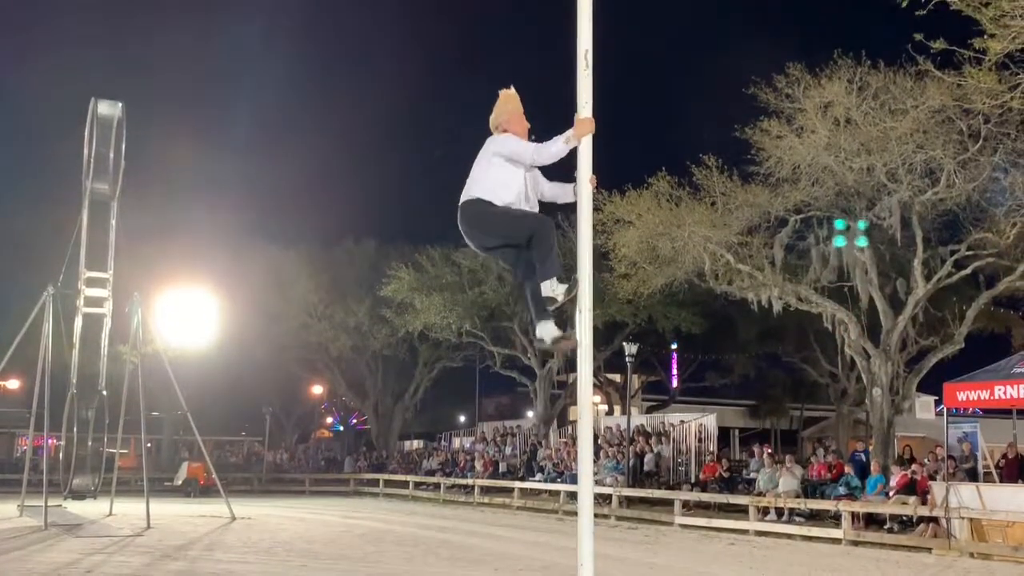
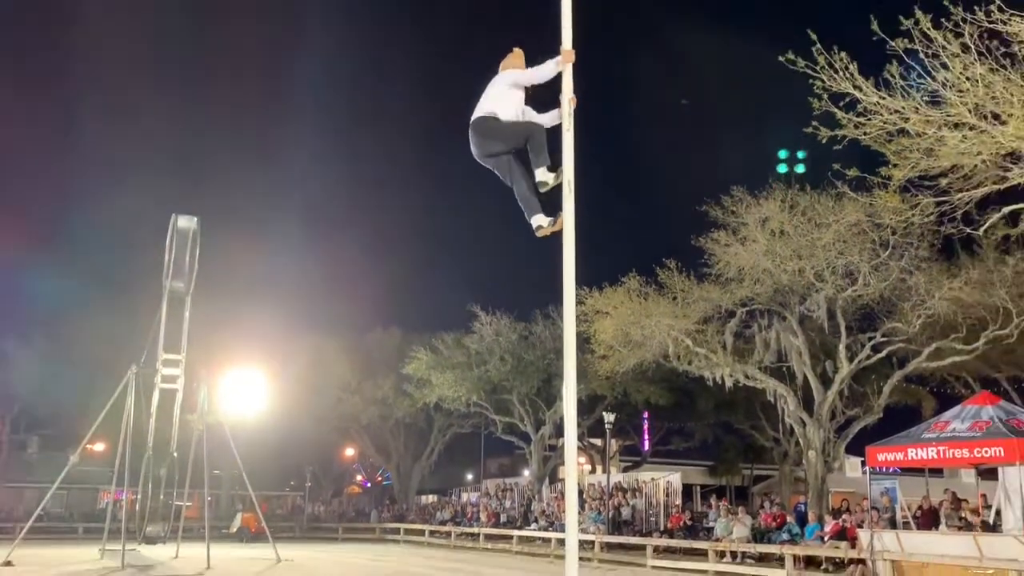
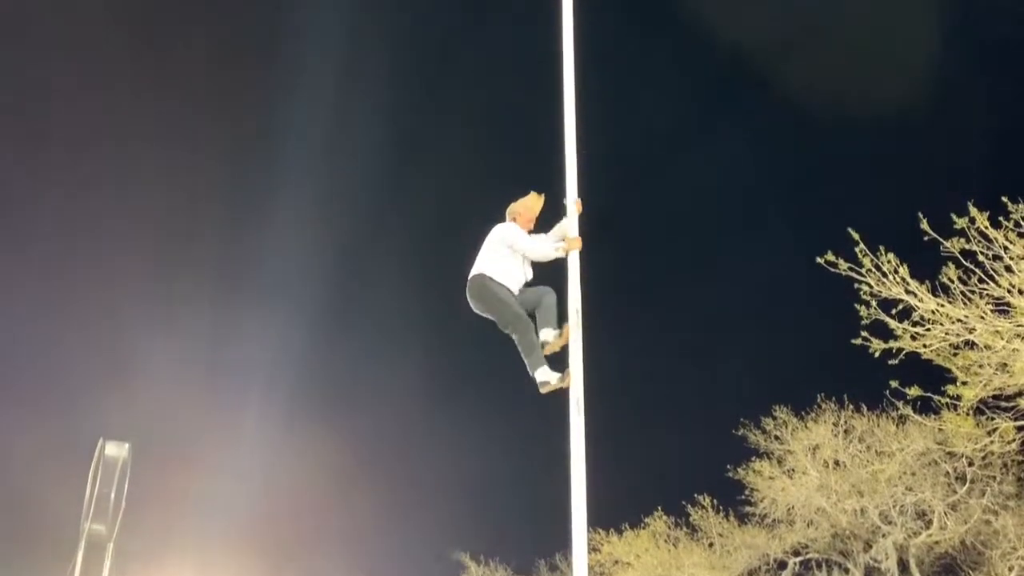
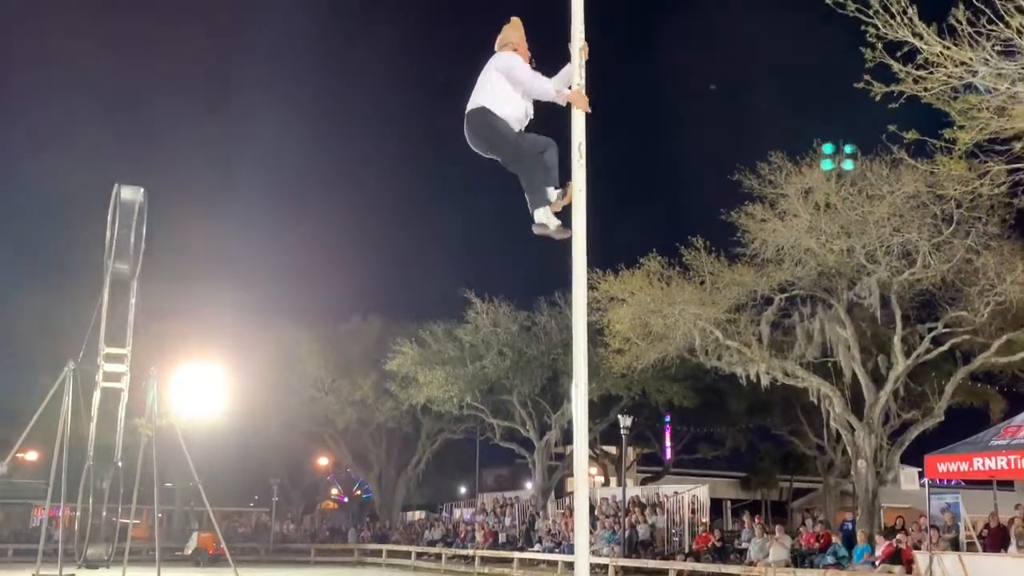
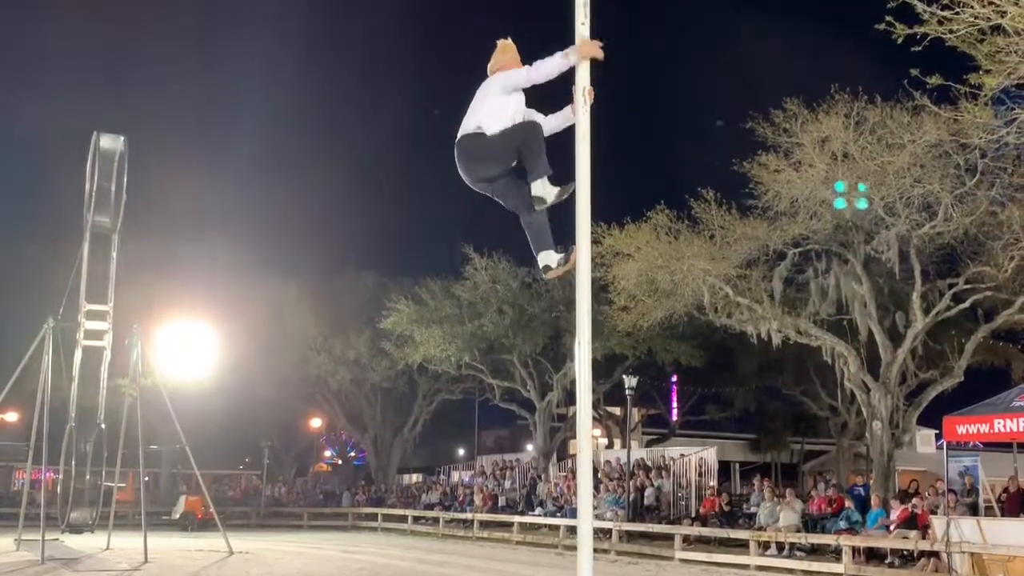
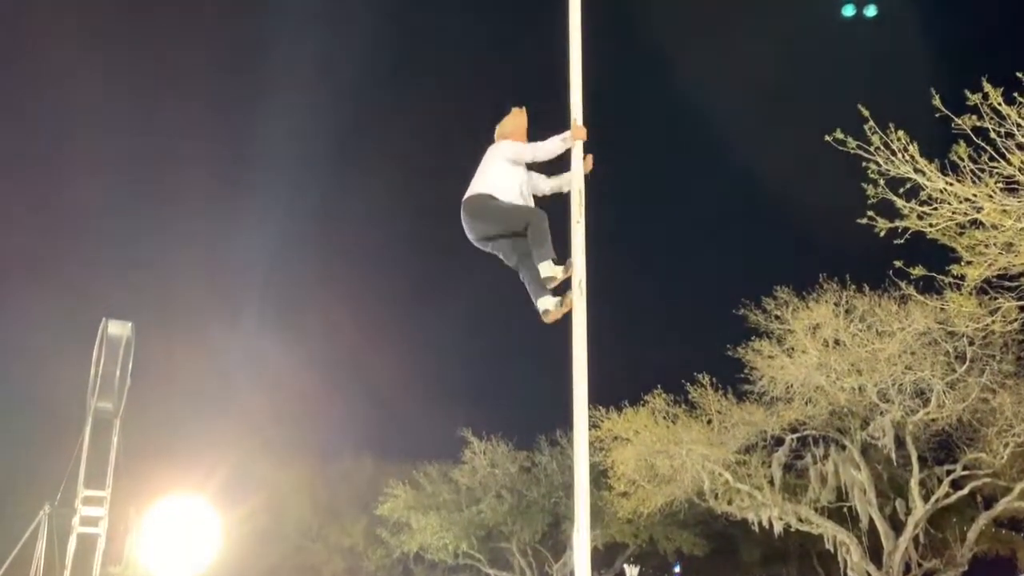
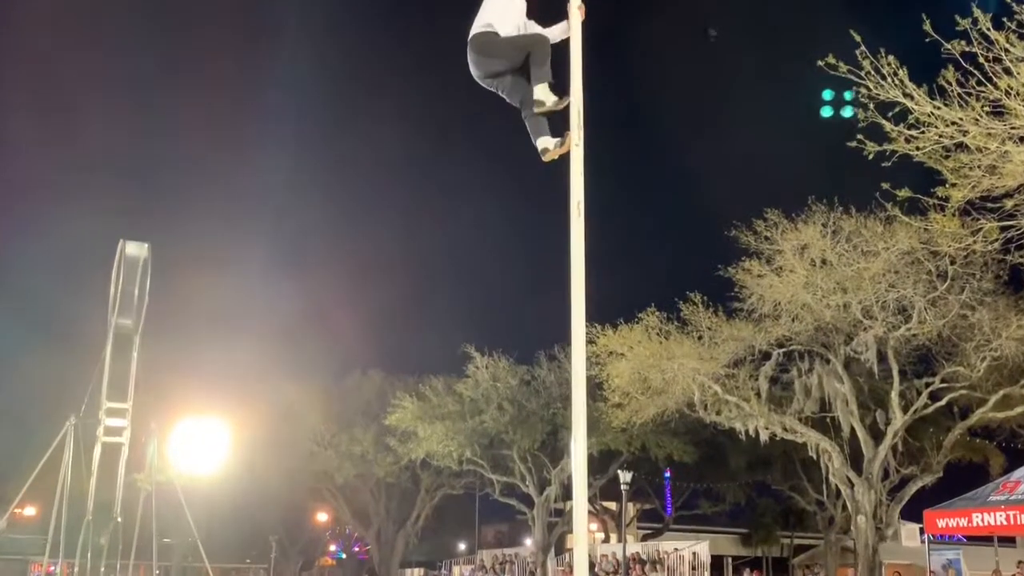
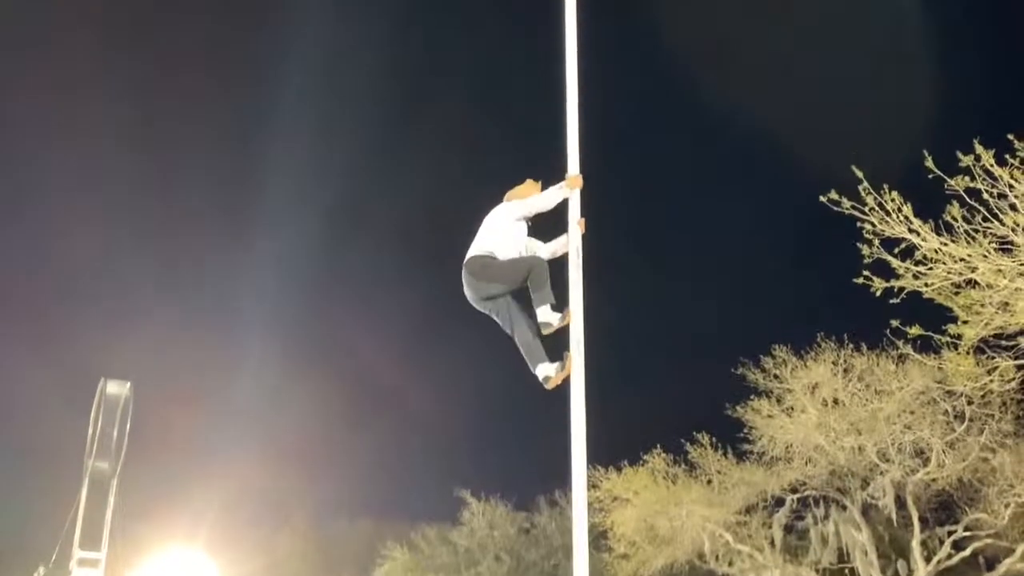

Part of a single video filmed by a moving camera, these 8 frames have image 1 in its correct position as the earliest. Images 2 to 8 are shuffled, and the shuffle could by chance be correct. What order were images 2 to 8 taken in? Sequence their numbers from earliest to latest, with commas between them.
5, 4, 2, 7, 6, 8, 3
